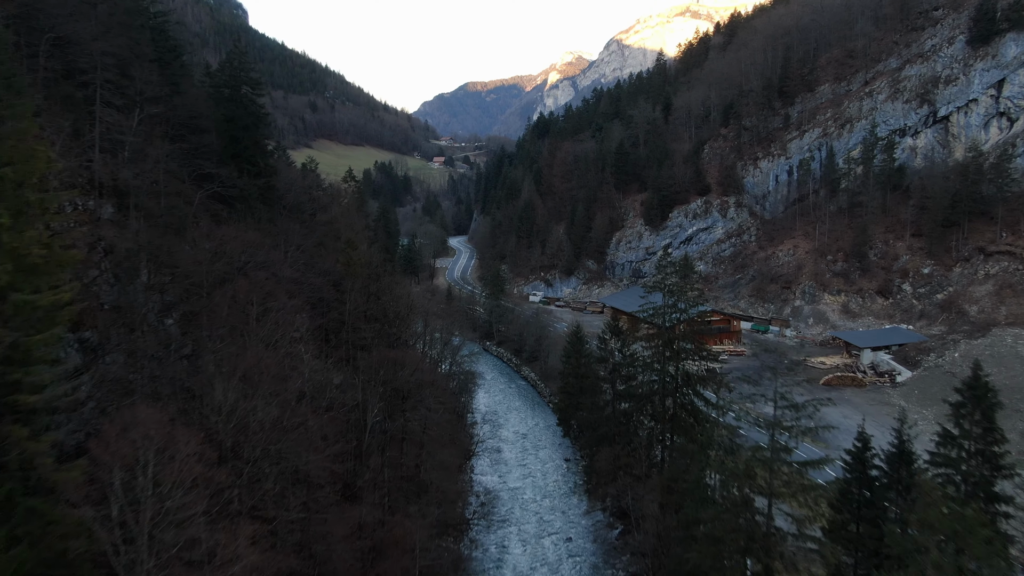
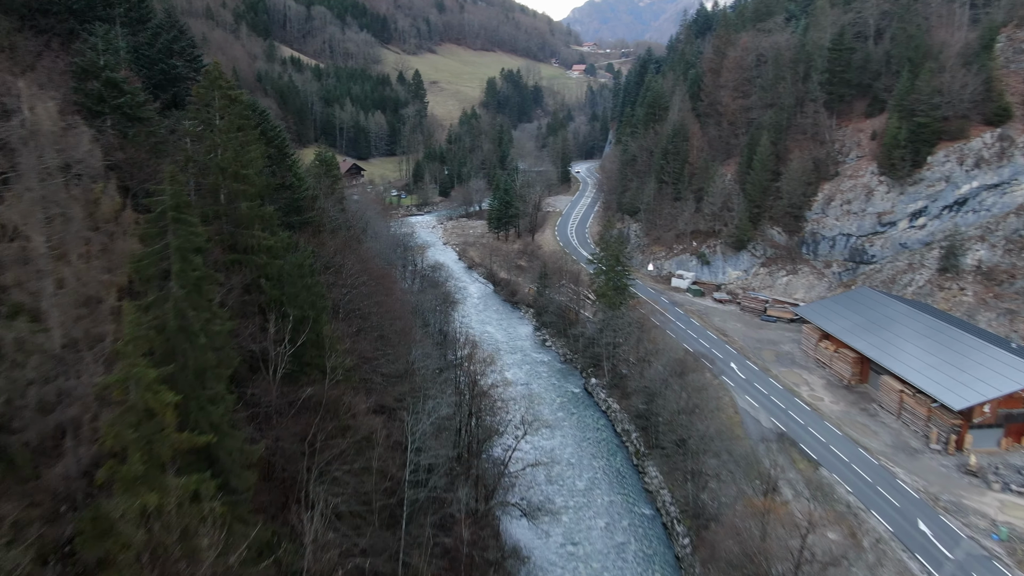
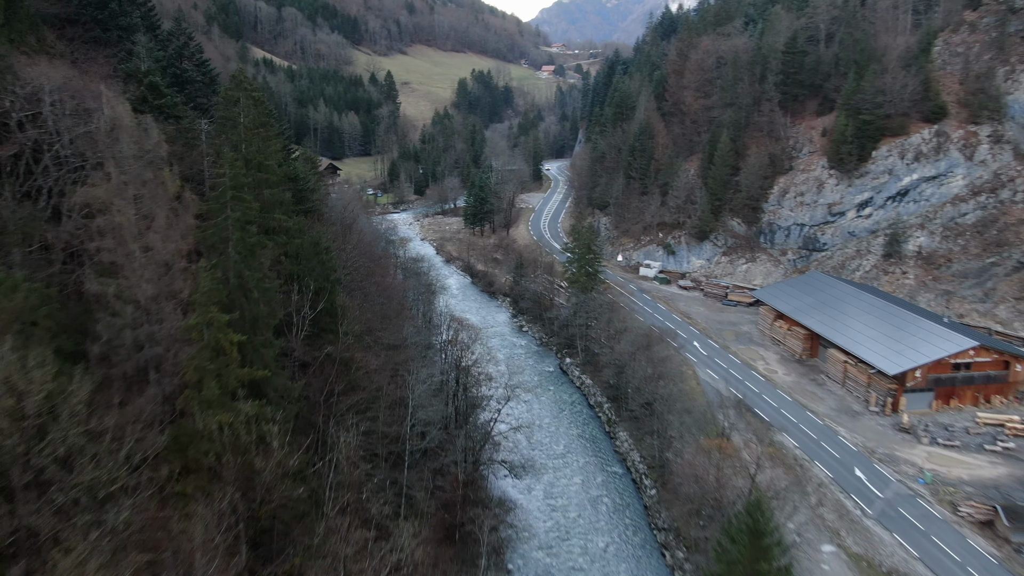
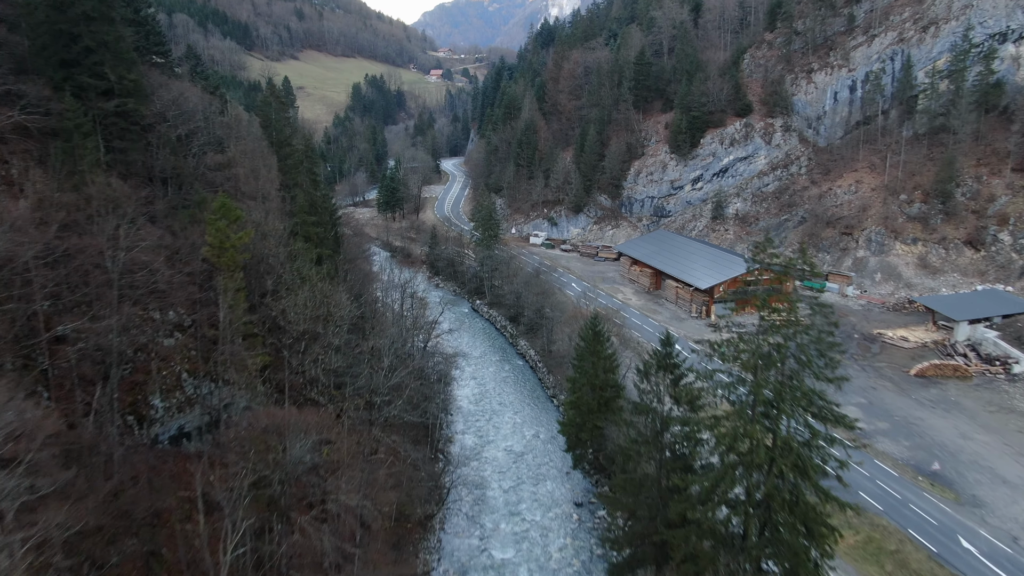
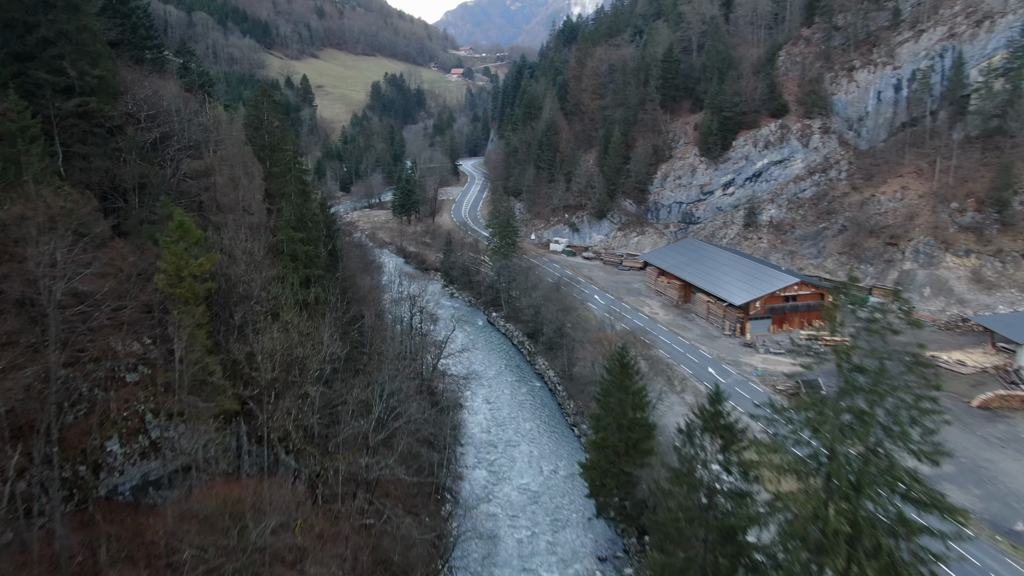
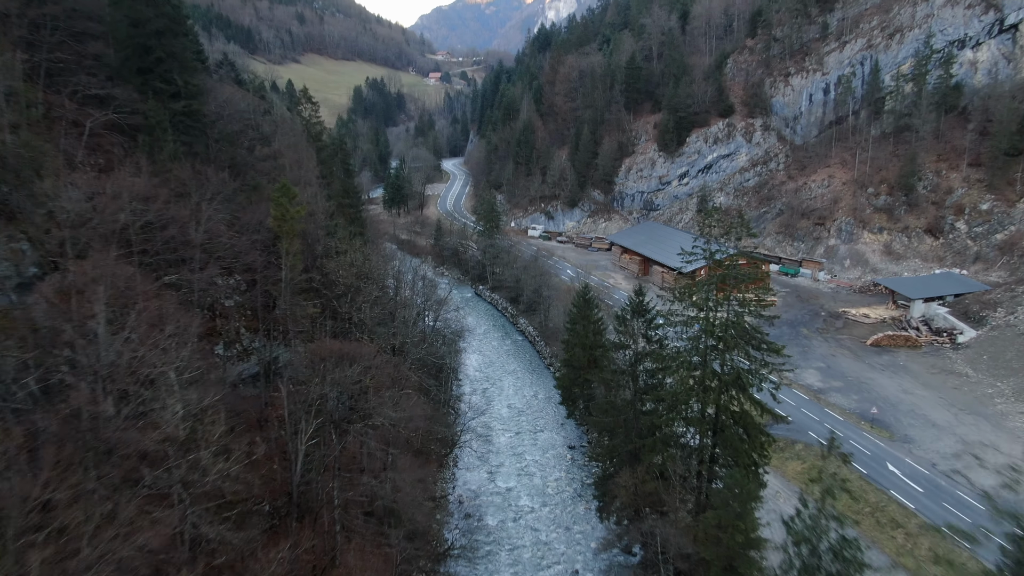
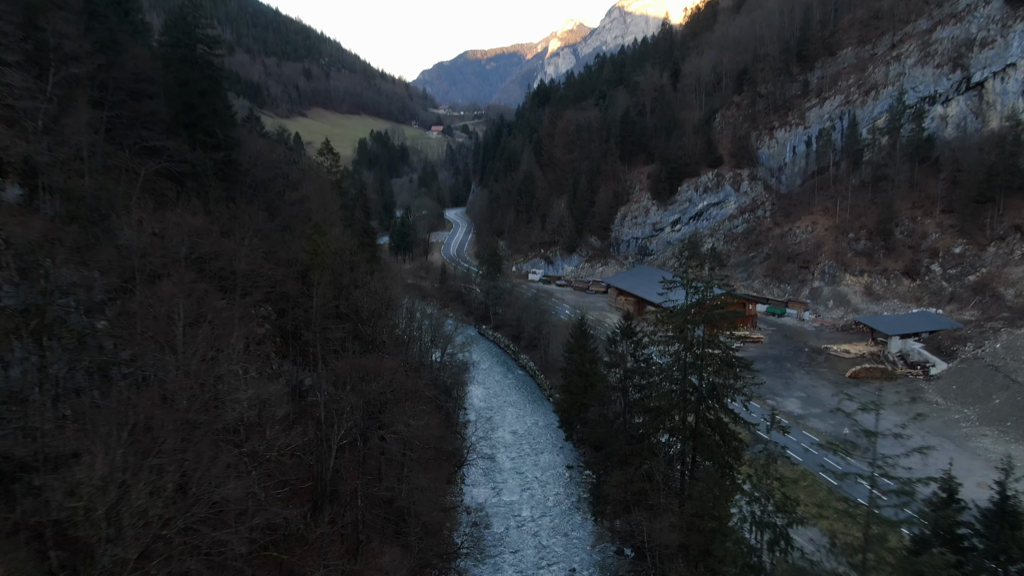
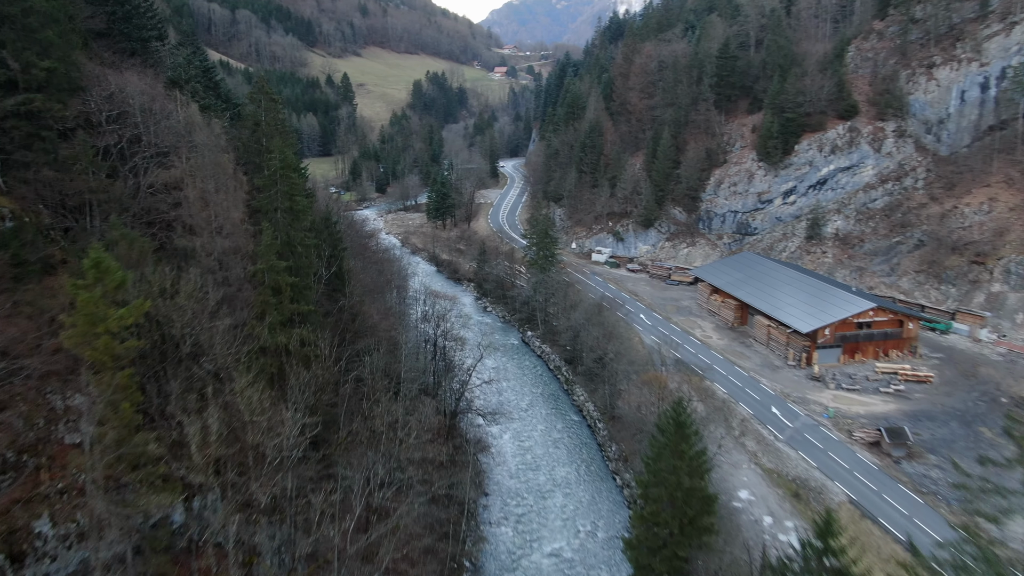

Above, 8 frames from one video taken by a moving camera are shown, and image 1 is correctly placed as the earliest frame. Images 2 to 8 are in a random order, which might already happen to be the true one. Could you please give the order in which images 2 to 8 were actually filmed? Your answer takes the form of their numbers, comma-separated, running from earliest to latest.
7, 6, 4, 5, 8, 3, 2
